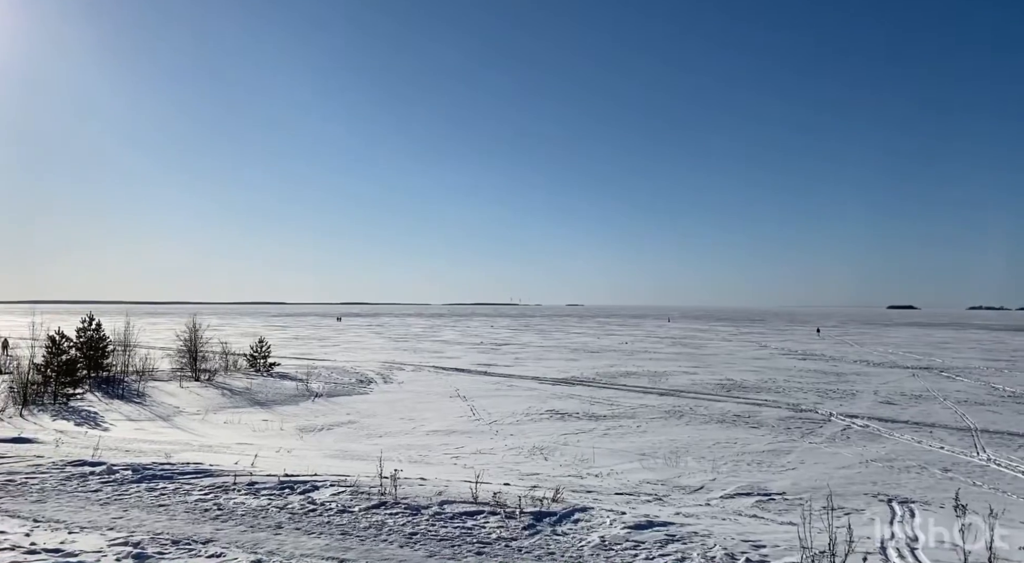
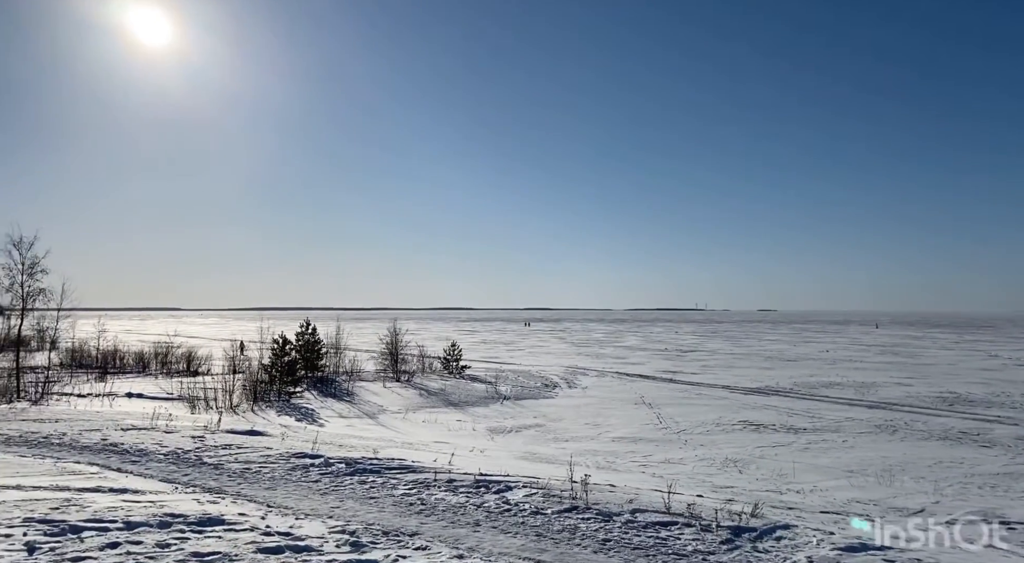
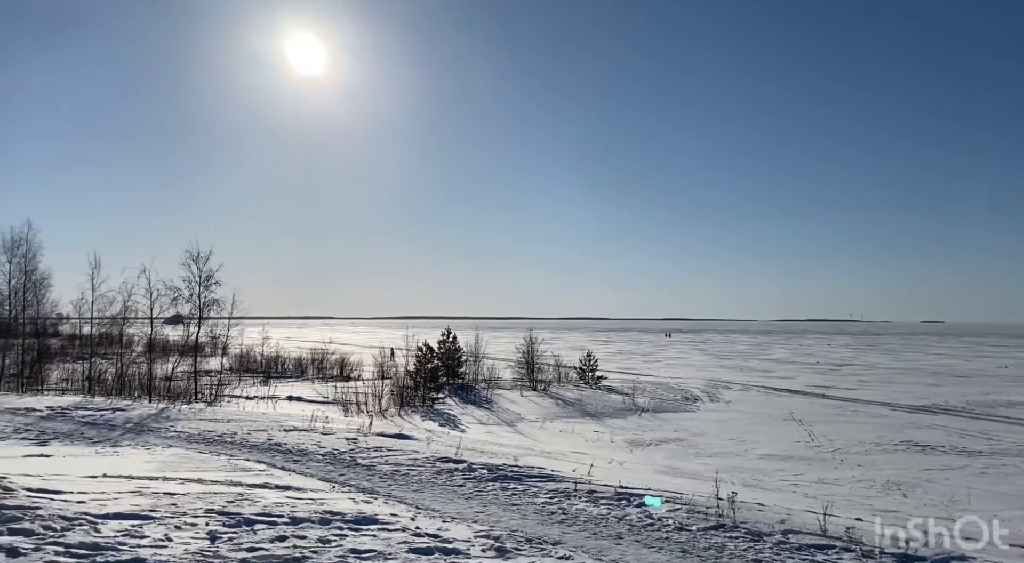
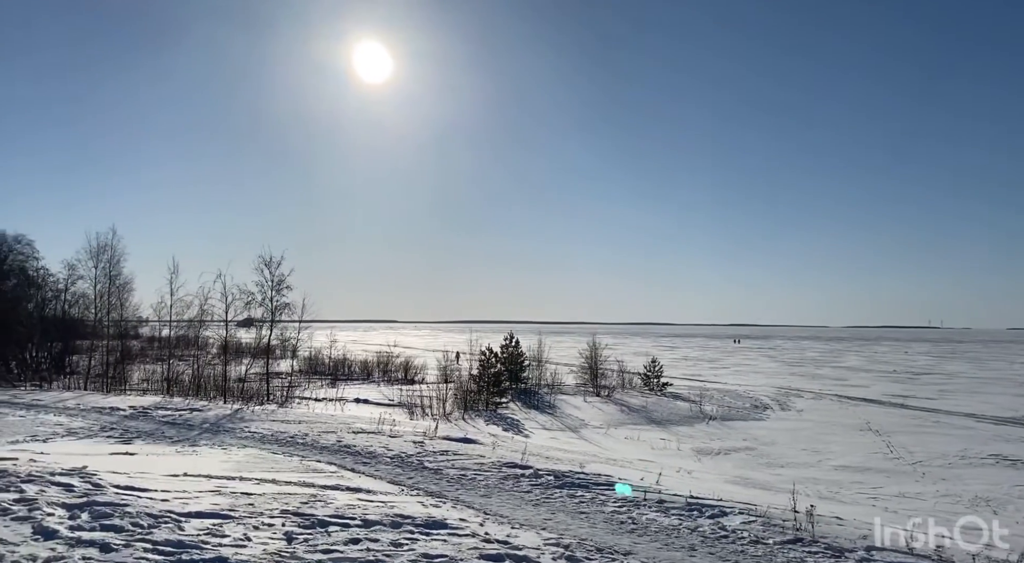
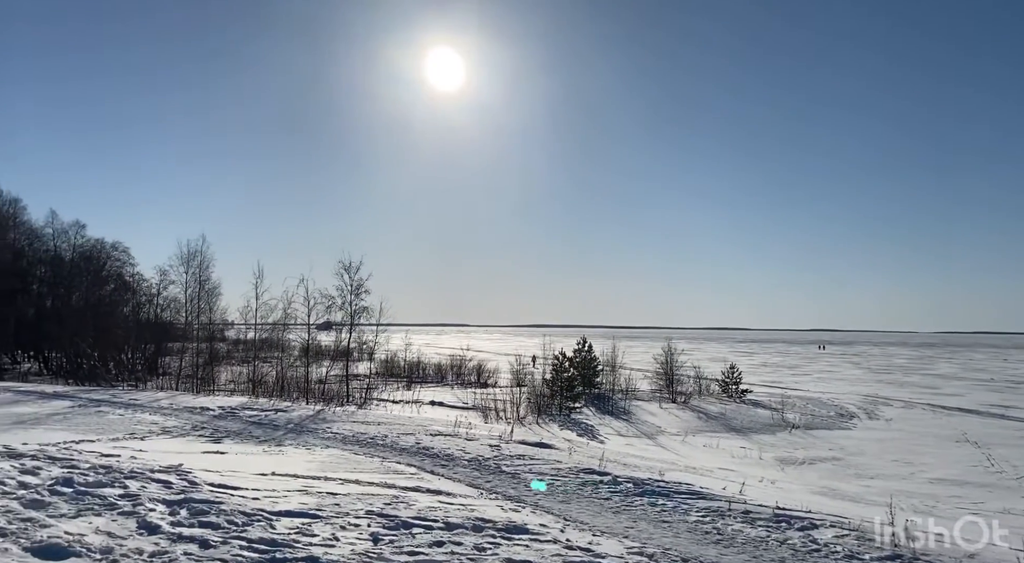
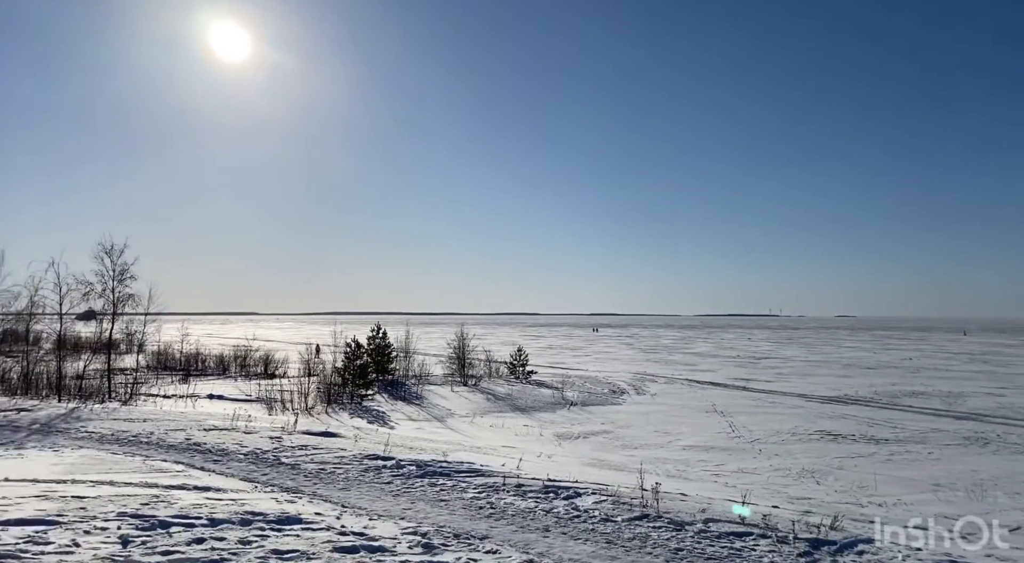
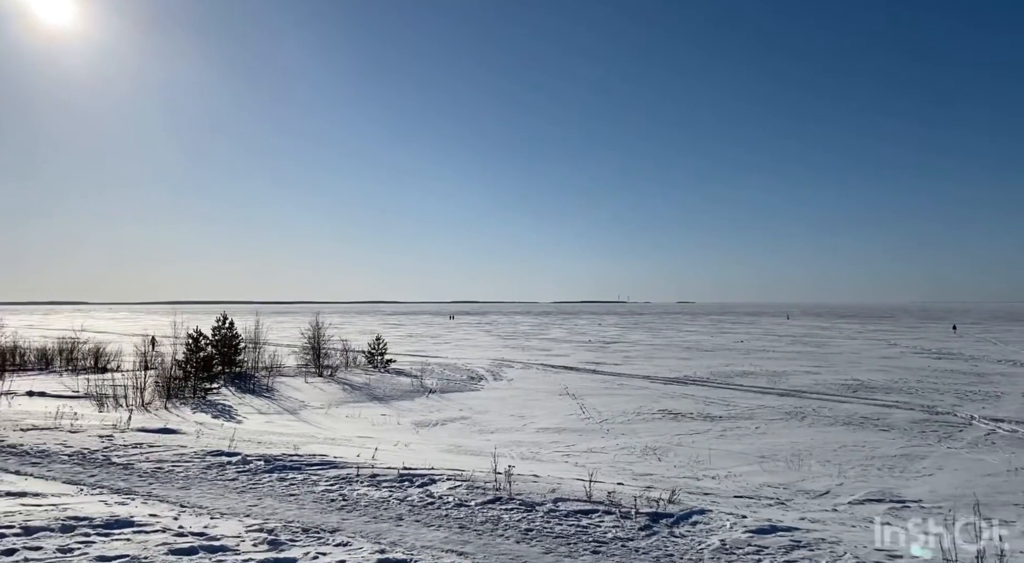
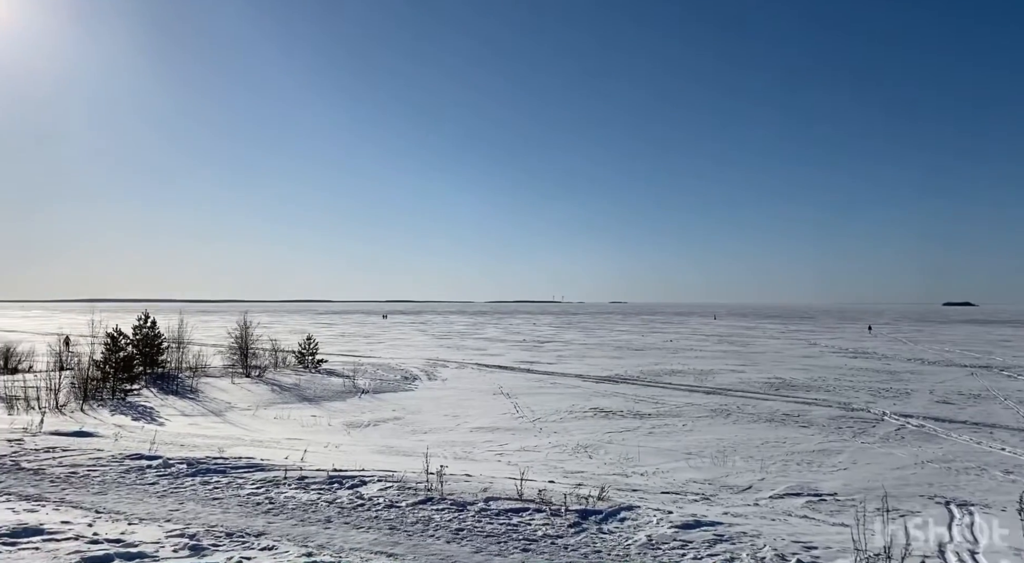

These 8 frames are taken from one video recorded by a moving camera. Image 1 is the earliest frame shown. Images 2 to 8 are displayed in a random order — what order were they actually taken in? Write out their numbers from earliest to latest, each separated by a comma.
8, 7, 2, 6, 3, 4, 5
